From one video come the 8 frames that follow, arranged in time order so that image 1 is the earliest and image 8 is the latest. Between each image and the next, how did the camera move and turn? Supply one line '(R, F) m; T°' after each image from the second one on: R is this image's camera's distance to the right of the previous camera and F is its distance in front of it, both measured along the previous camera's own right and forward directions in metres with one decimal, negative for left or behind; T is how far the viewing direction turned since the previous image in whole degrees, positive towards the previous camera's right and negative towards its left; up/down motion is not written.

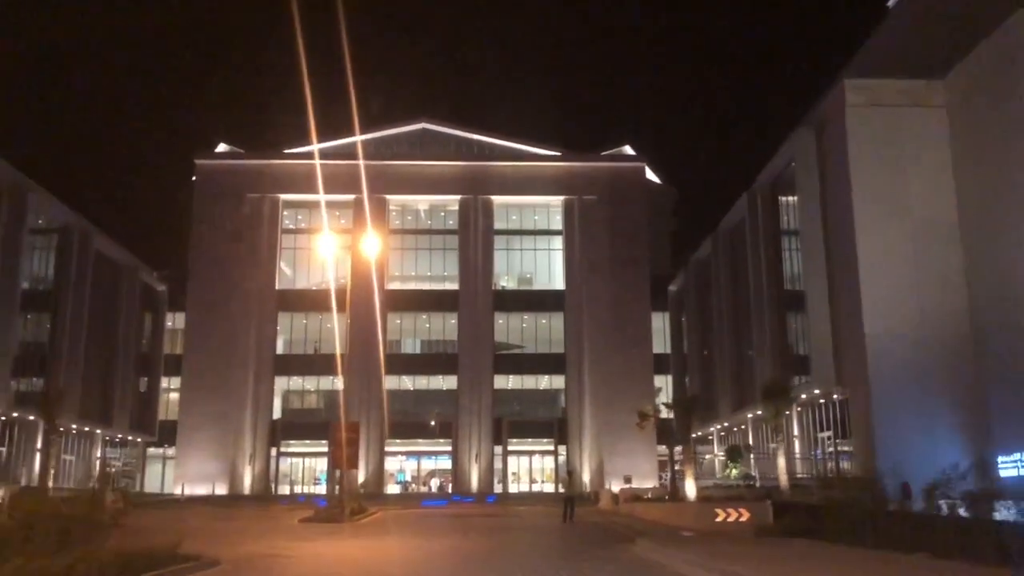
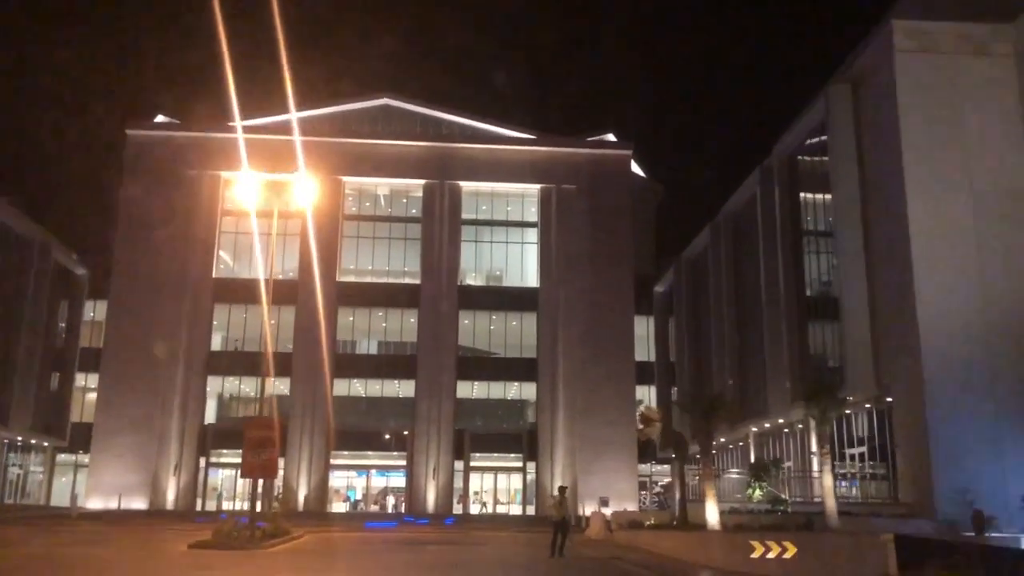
(-0.2, +6.9) m; +2°
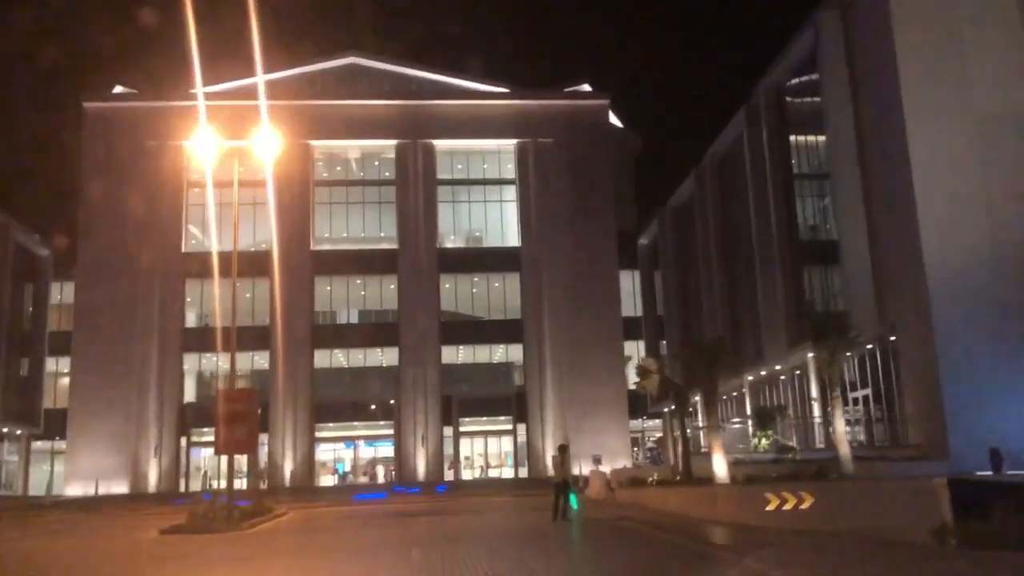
(-0.1, +1.6) m; +1°
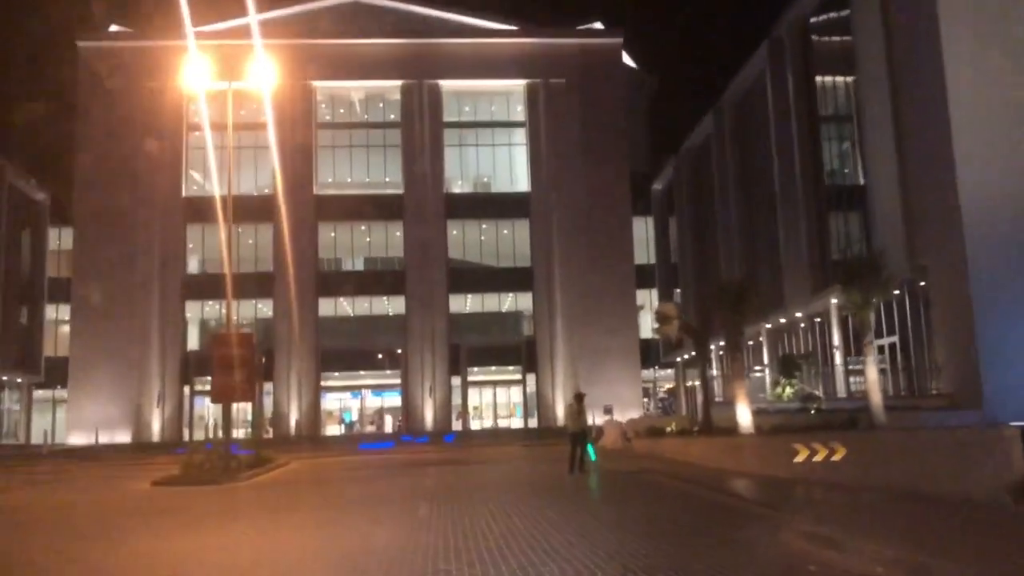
(-0.1, +1.4) m; 0°
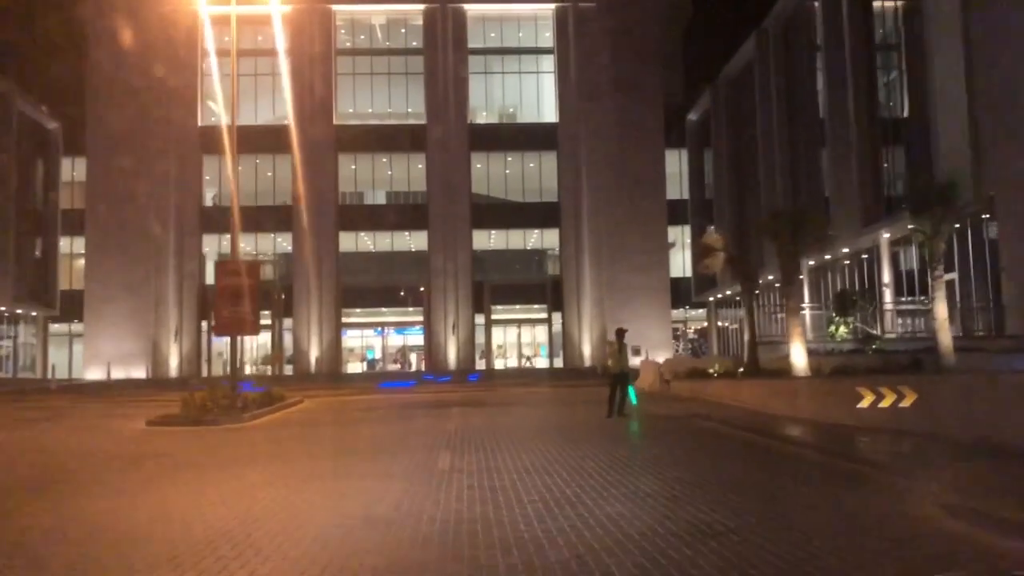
(-0.2, +1.9) m; -1°
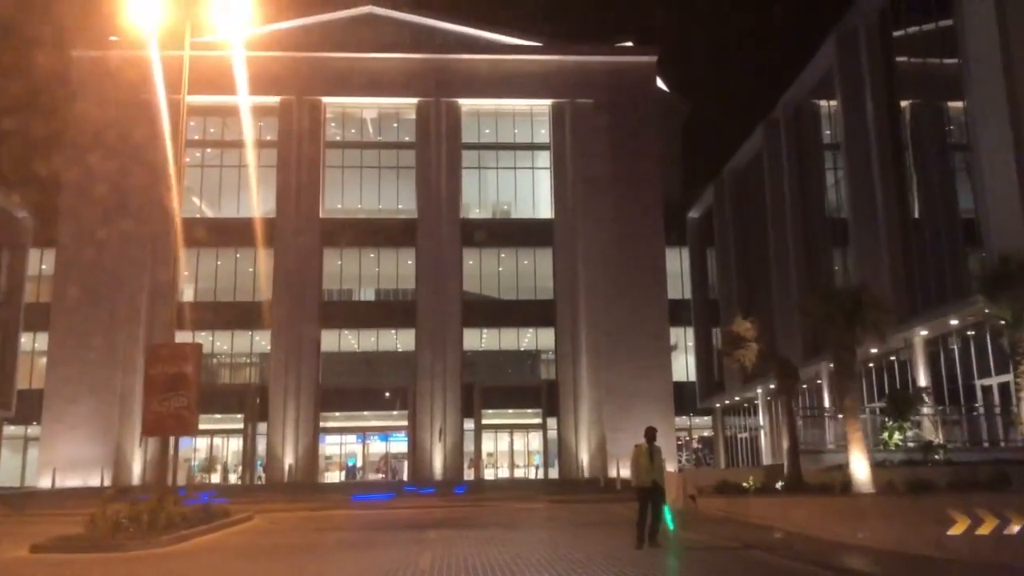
(-0.1, +3.2) m; +1°
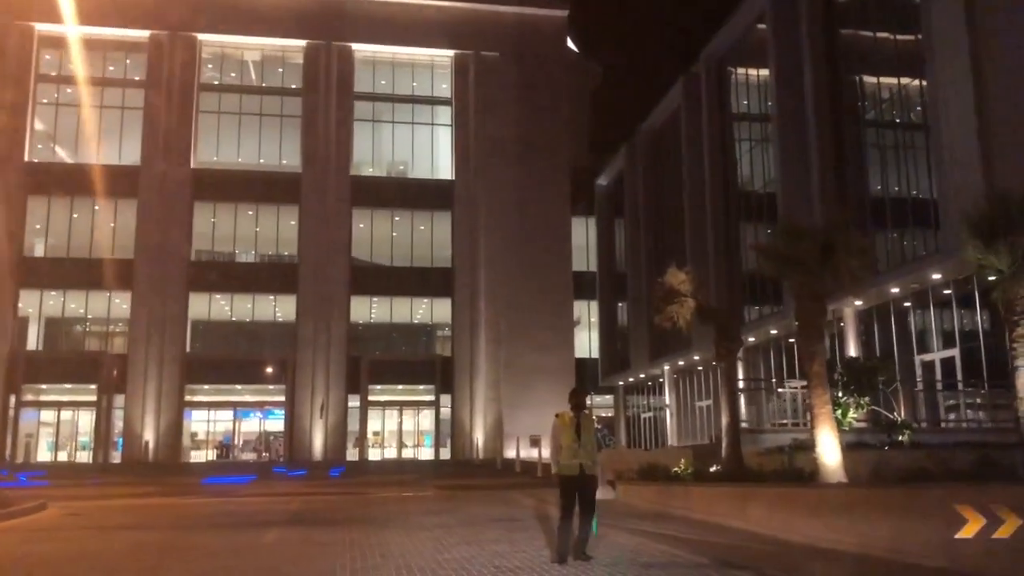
(+0.2, +3.7) m; +6°
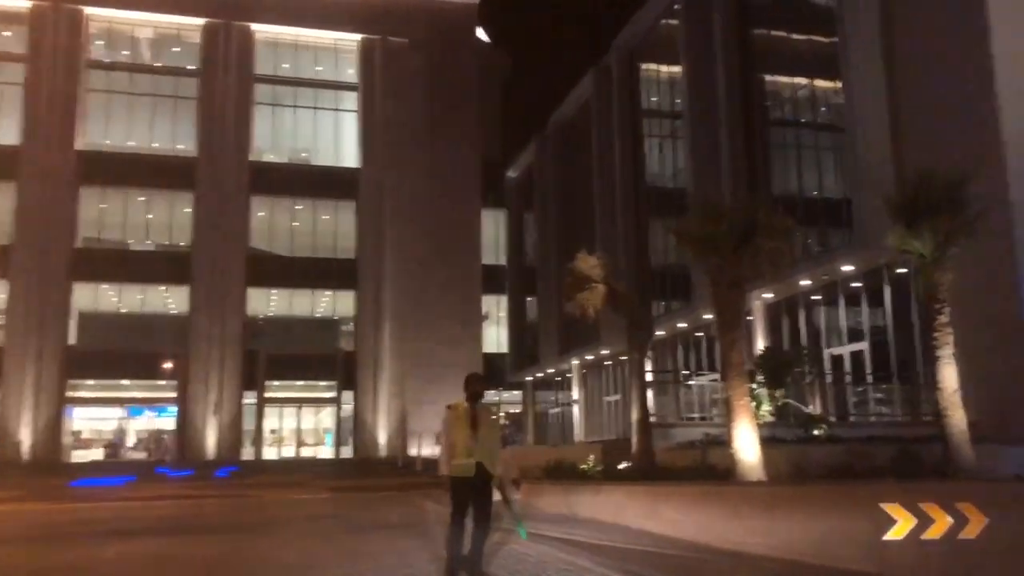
(+0.2, +1.1) m; +5°
